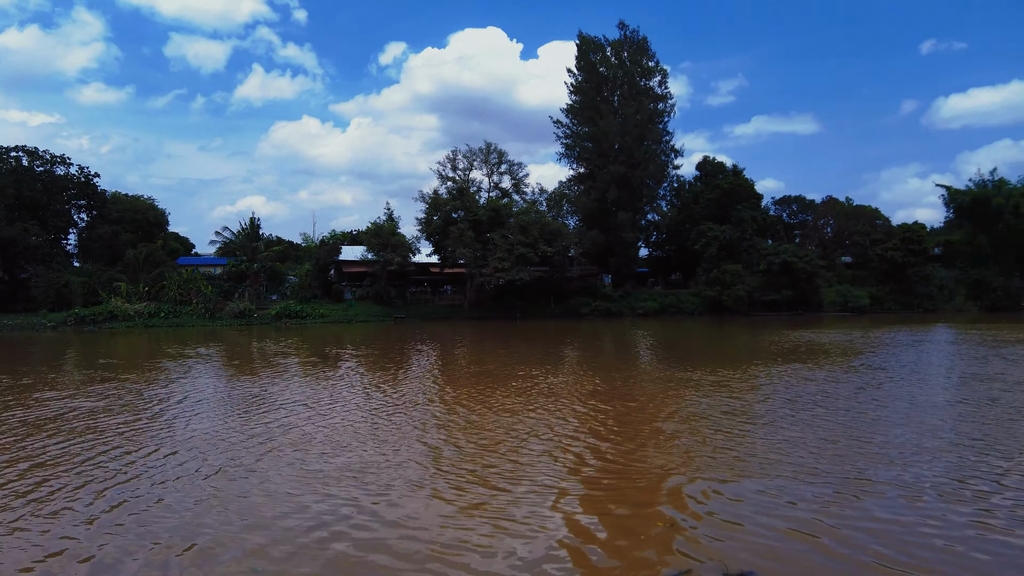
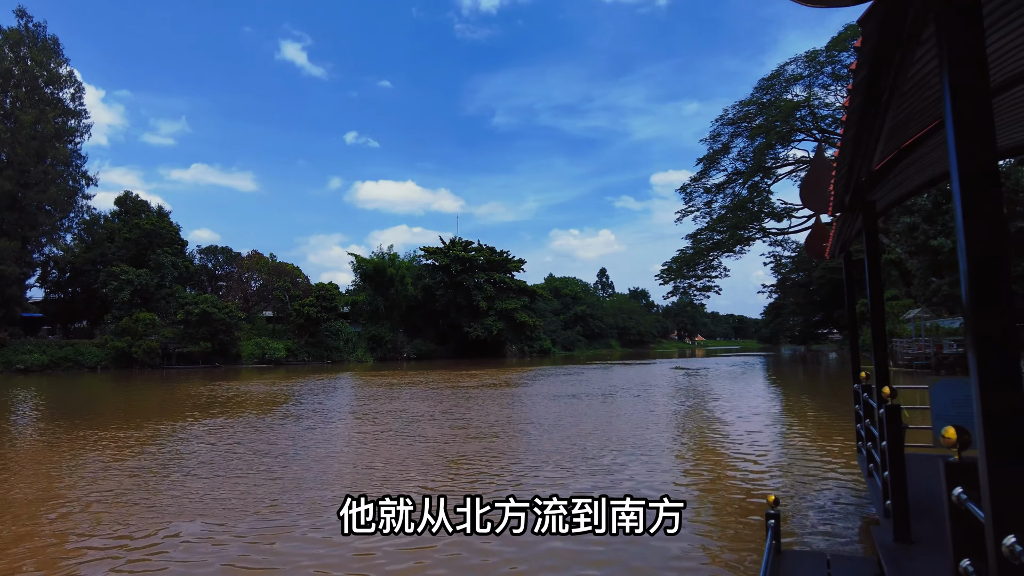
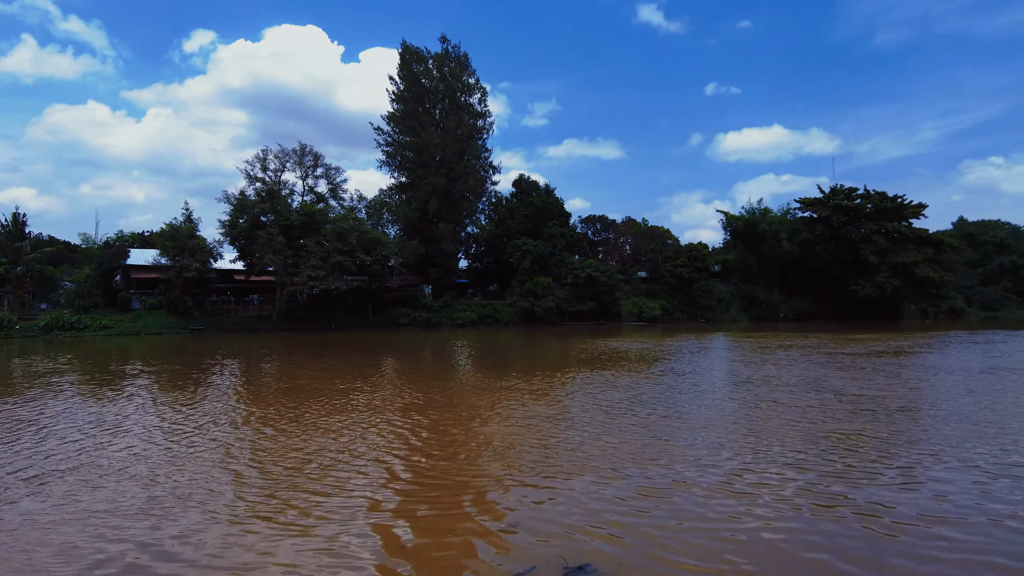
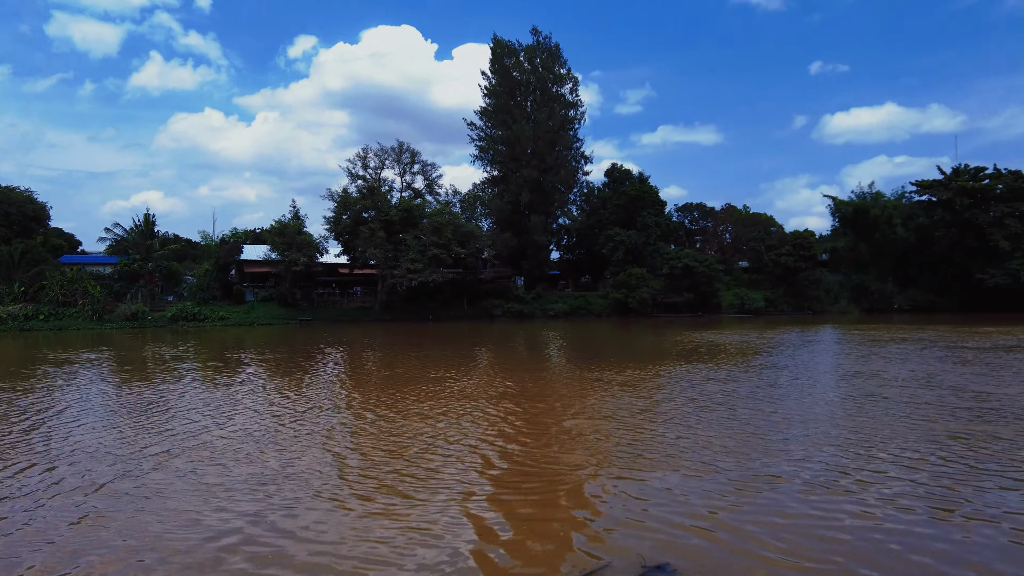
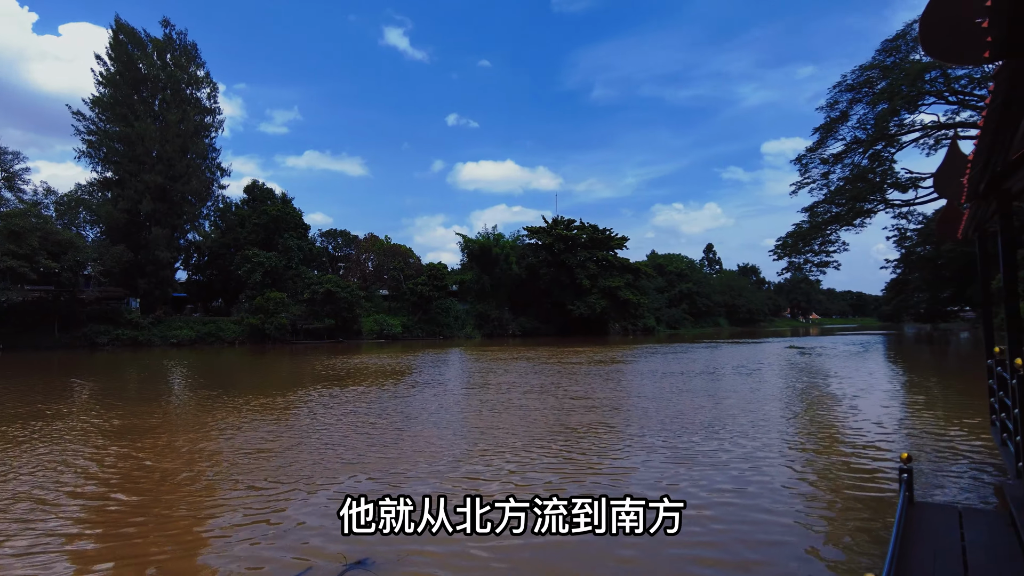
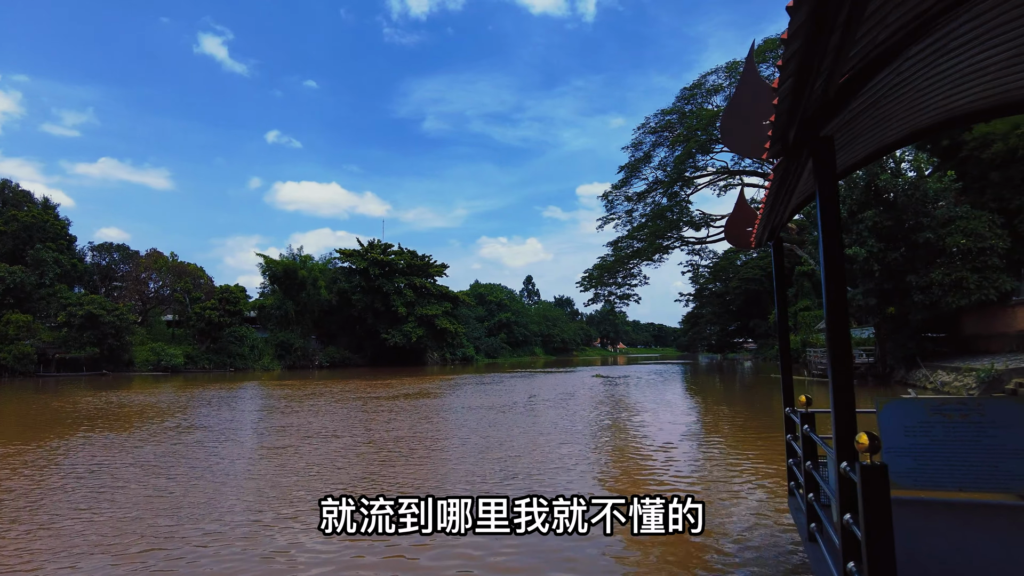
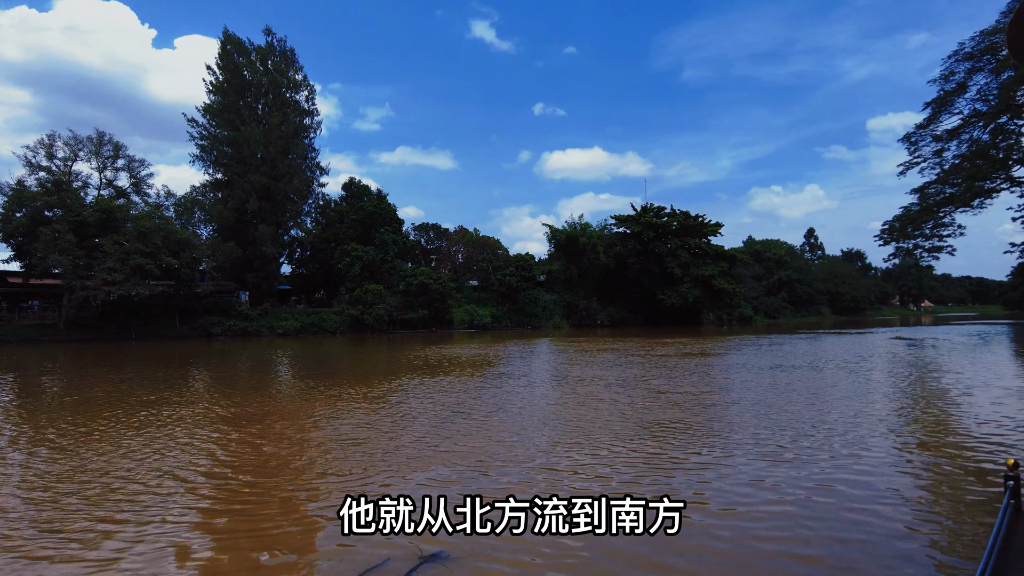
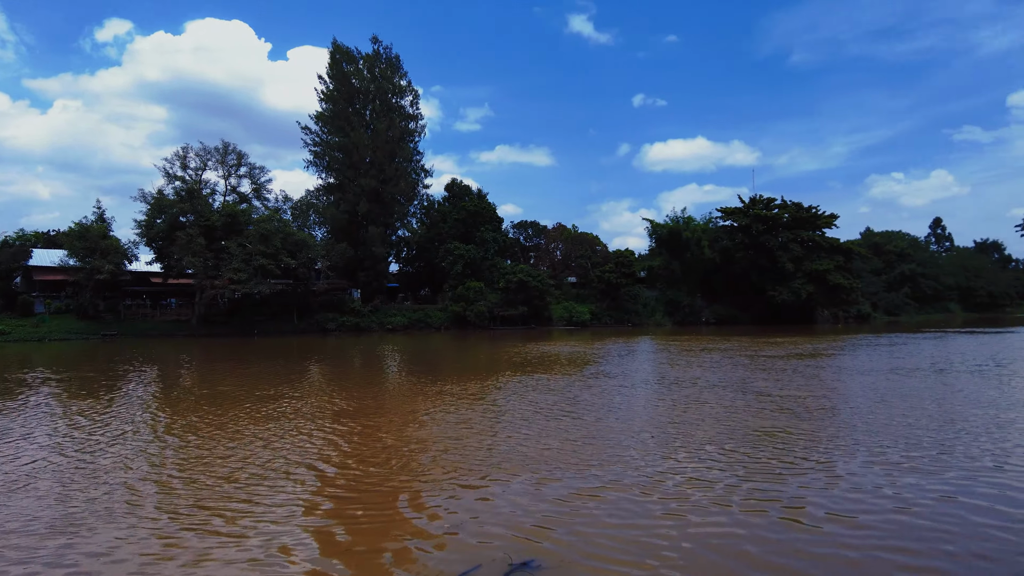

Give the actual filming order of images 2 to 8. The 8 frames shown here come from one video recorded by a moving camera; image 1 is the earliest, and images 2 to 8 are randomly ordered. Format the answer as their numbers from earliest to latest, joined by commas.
4, 3, 8, 7, 5, 2, 6
